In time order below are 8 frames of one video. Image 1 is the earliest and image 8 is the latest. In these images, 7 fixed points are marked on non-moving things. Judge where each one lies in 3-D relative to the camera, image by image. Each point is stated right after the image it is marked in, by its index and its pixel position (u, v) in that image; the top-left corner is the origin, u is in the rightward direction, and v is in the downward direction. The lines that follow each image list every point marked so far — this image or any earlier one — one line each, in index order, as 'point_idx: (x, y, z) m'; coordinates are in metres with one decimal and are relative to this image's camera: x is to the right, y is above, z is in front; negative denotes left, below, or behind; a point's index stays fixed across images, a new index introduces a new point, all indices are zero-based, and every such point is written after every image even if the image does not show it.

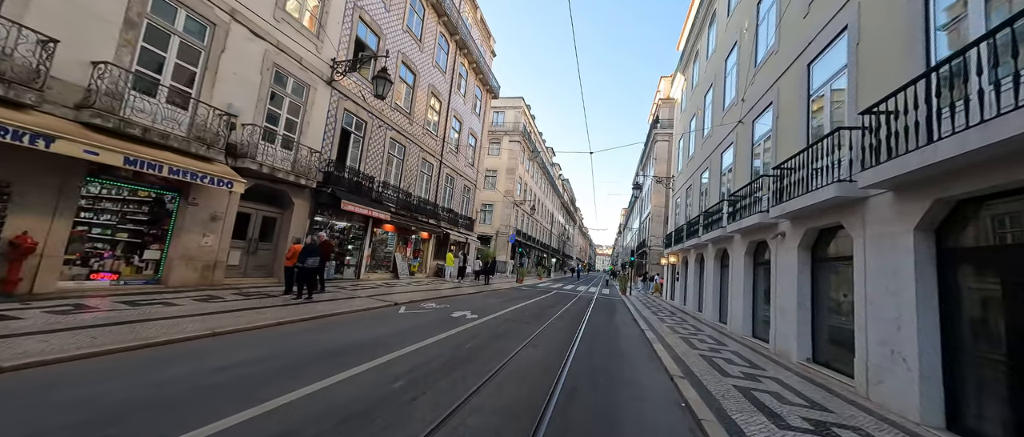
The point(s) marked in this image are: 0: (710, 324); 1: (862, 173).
0: (+7.0, -3.7, +11.4) m
1: (+5.2, +0.7, +4.7) m
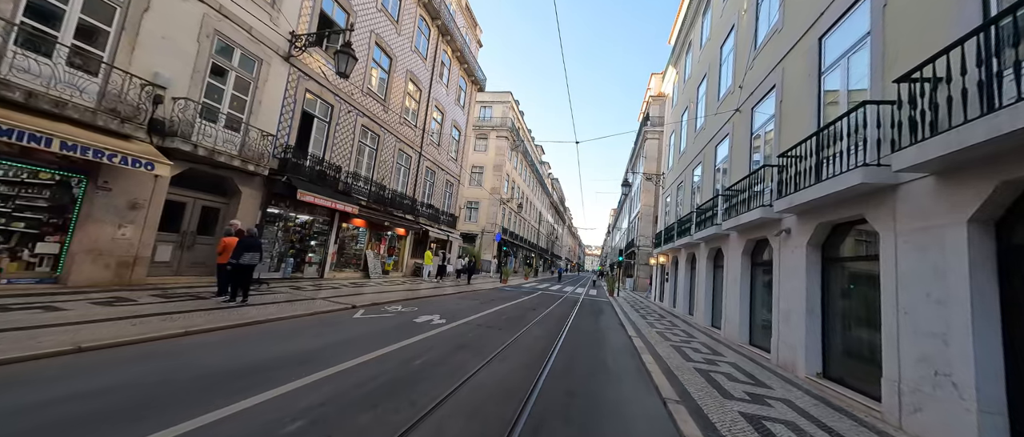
0: (+6.3, -3.6, +10.6) m
1: (+4.7, +0.8, +3.9) m
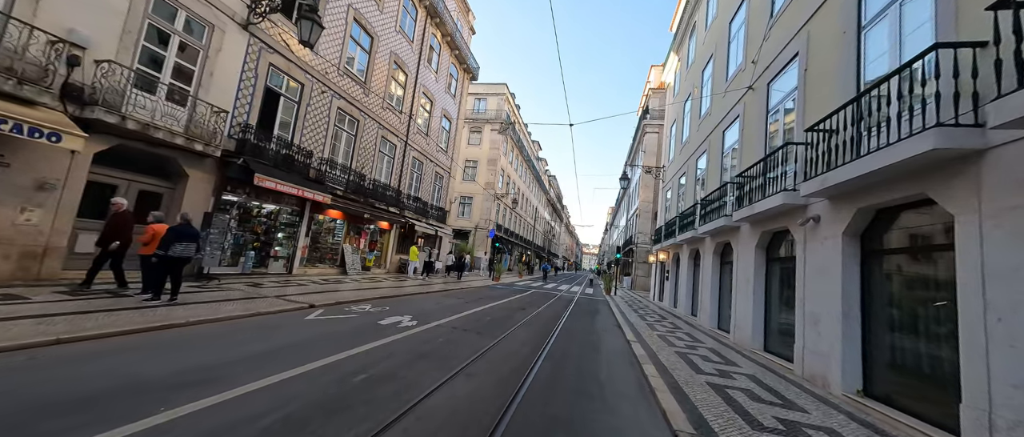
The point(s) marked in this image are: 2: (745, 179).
0: (+5.9, -3.4, +9.6) m
1: (+4.3, +1.0, +2.9) m
2: (+6.0, +1.0, +8.3) m
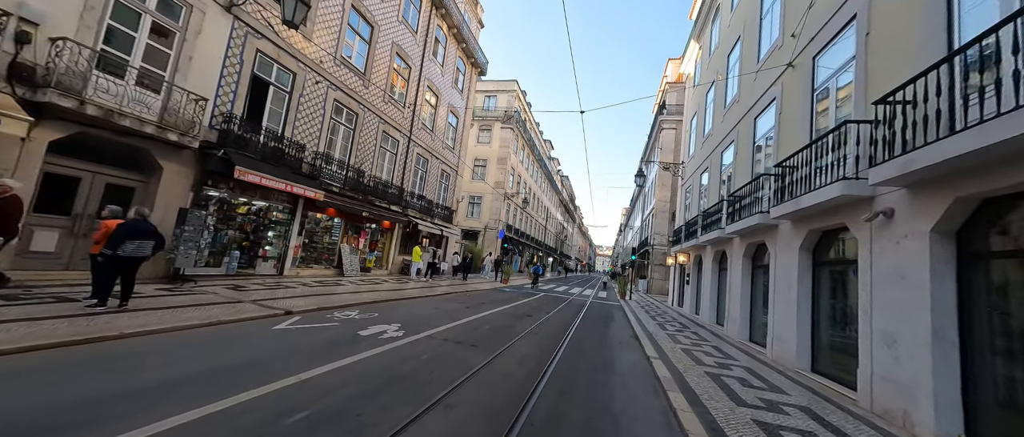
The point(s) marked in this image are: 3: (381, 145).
0: (+6.0, -3.3, +8.4) m
1: (+4.2, +1.1, +1.8) m
2: (+6.1, +1.1, +7.2) m
3: (-5.9, +3.3, +14.4) m
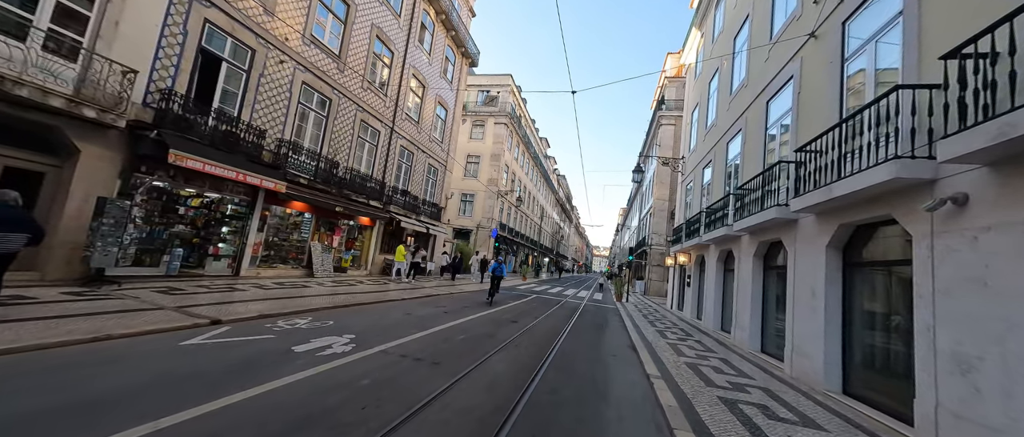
0: (+5.5, -3.2, +7.4) m
1: (+3.8, +1.2, +0.8) m
2: (+5.7, +1.2, +6.2) m
3: (-6.4, +3.5, +13.3) m
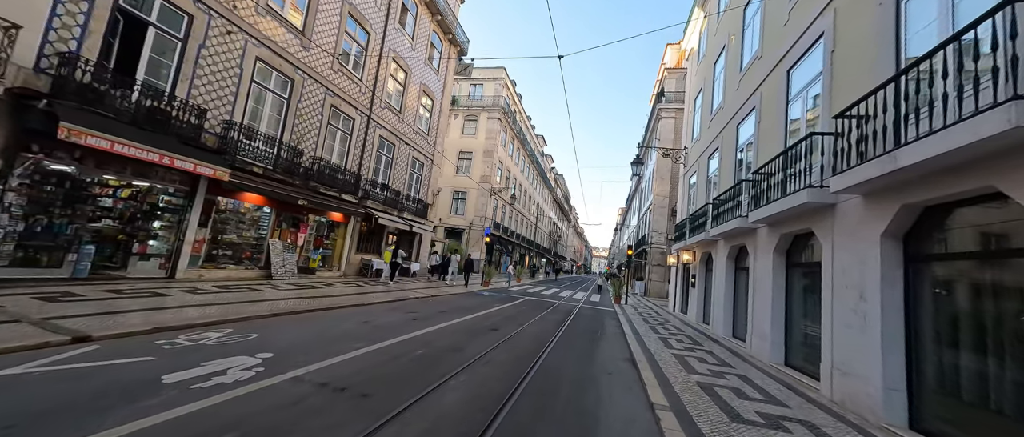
0: (+5.0, -2.9, +6.2) m
1: (+3.3, +1.5, -0.5) m
2: (+5.2, +1.5, +4.9) m
3: (-6.9, +3.6, +12.1) m
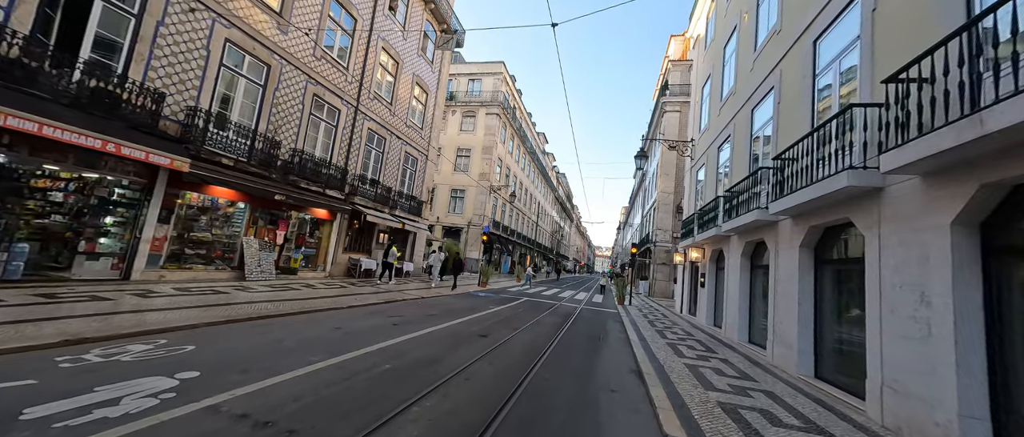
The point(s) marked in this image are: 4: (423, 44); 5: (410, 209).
0: (+4.8, -2.8, +5.3) m
1: (+3.0, +1.7, -1.3) m
2: (+4.9, +1.6, +4.1) m
3: (-7.1, +3.7, +11.3) m
4: (-4.9, +9.5, +17.5) m
5: (-5.5, +0.5, +17.3) m
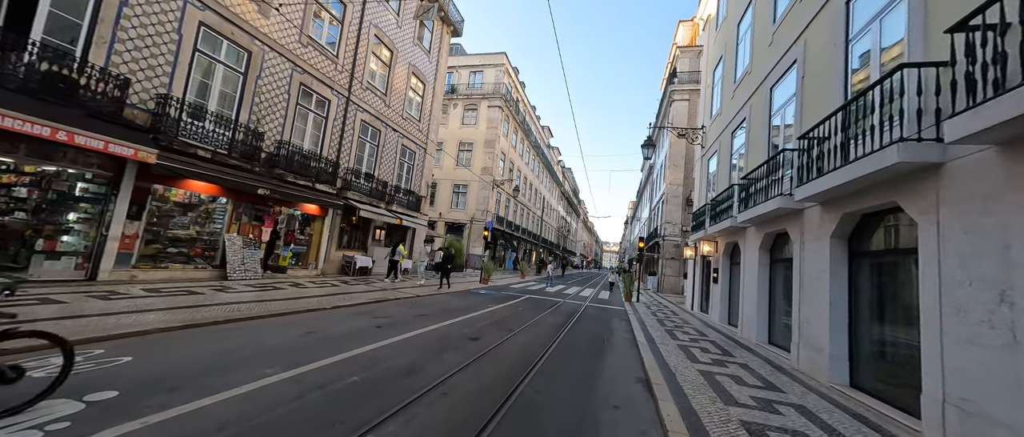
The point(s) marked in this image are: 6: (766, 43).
0: (+4.7, -2.5, +4.6) m
1: (+2.7, +1.8, -2.0) m
2: (+4.7, +1.8, +3.3) m
3: (-7.2, +3.9, +10.7) m
4: (-4.9, +9.7, +16.9) m
5: (-5.4, +0.8, +16.8) m
6: (+6.9, +4.8, +8.7) m
